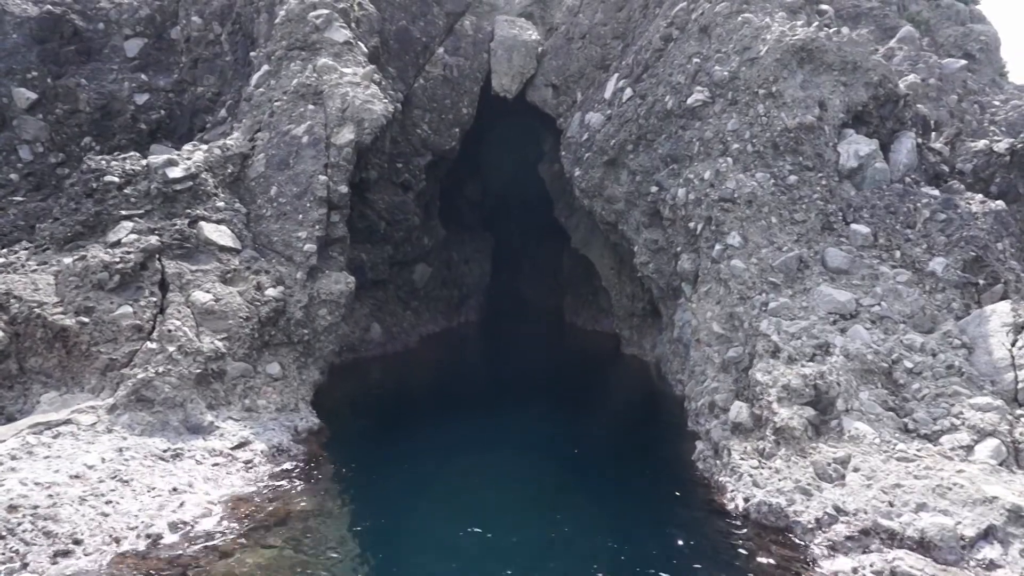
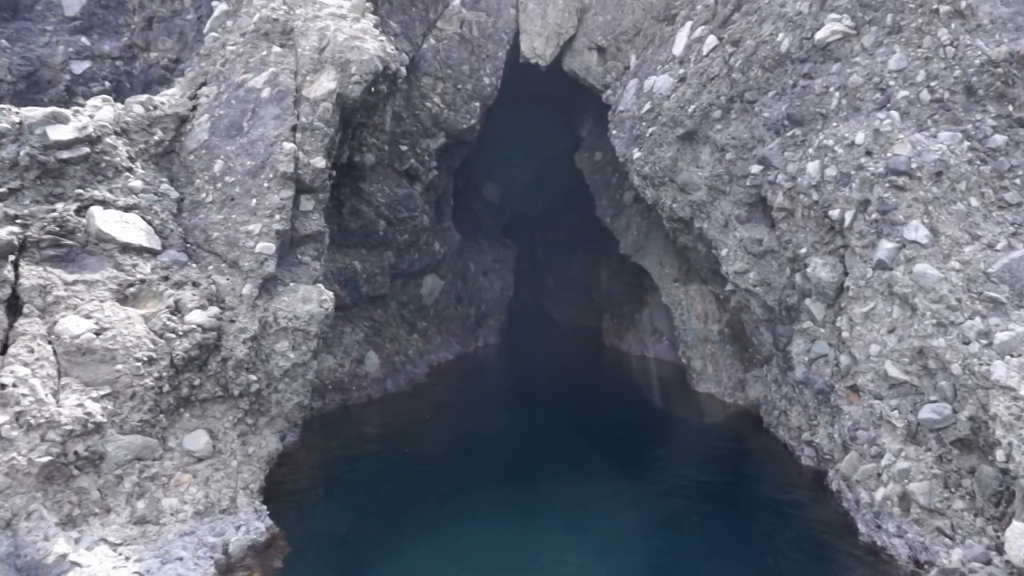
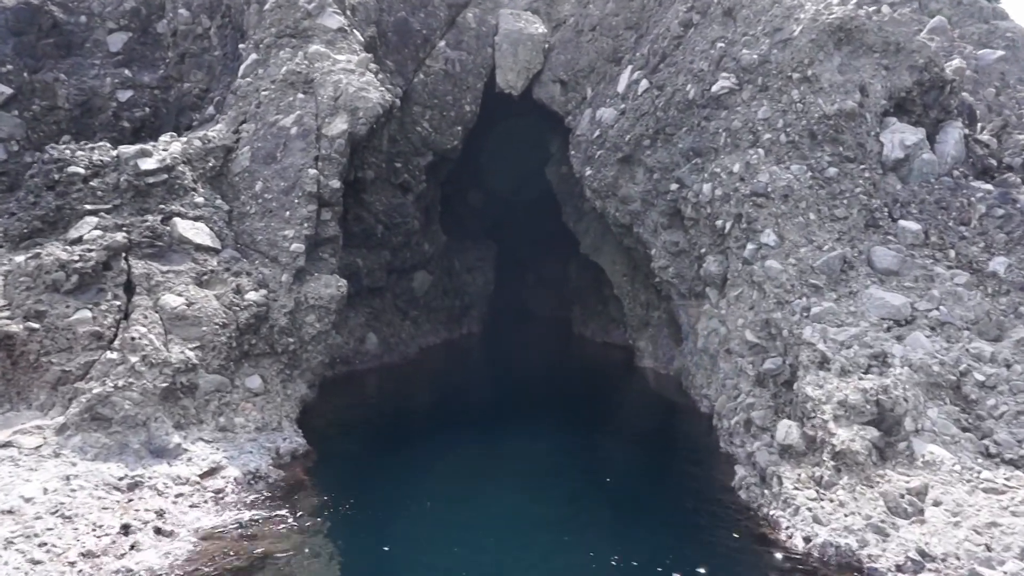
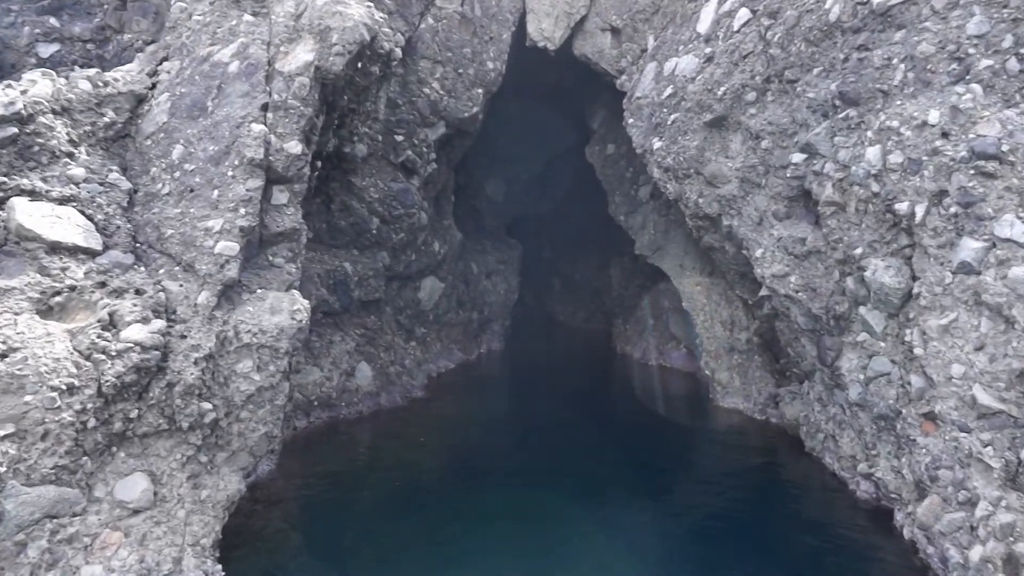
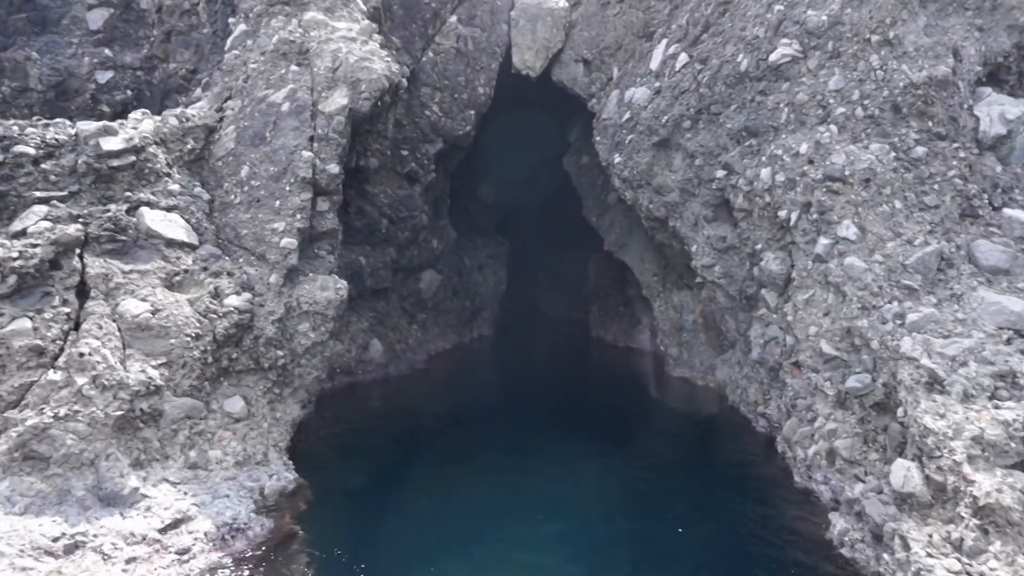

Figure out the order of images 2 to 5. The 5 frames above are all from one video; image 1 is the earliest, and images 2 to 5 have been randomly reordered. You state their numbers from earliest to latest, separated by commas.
3, 5, 2, 4
